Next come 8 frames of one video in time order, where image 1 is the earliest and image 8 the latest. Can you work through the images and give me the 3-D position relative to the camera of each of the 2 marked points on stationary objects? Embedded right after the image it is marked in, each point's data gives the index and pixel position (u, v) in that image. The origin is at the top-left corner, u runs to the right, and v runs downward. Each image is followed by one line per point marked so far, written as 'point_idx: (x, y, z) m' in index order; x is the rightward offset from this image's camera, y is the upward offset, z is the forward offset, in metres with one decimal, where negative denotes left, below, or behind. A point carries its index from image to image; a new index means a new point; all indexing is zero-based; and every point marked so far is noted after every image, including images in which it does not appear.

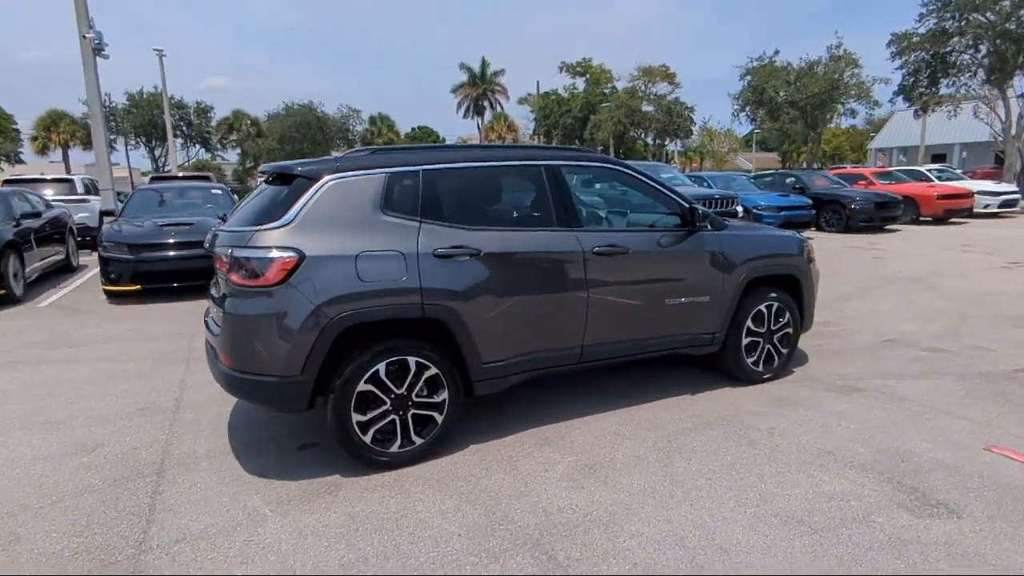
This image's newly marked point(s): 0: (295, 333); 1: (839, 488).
0: (-1.4, -0.3, +4.0) m
1: (+2.1, -1.3, +3.9) m
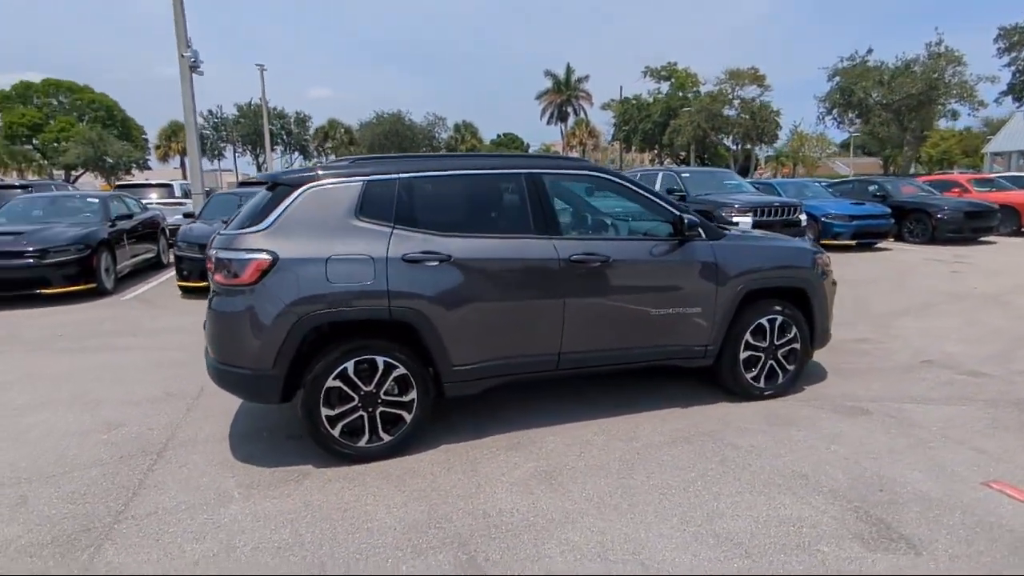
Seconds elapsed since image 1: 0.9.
0: (-1.7, -0.3, +4.3) m
1: (+1.7, -1.4, +3.7) m
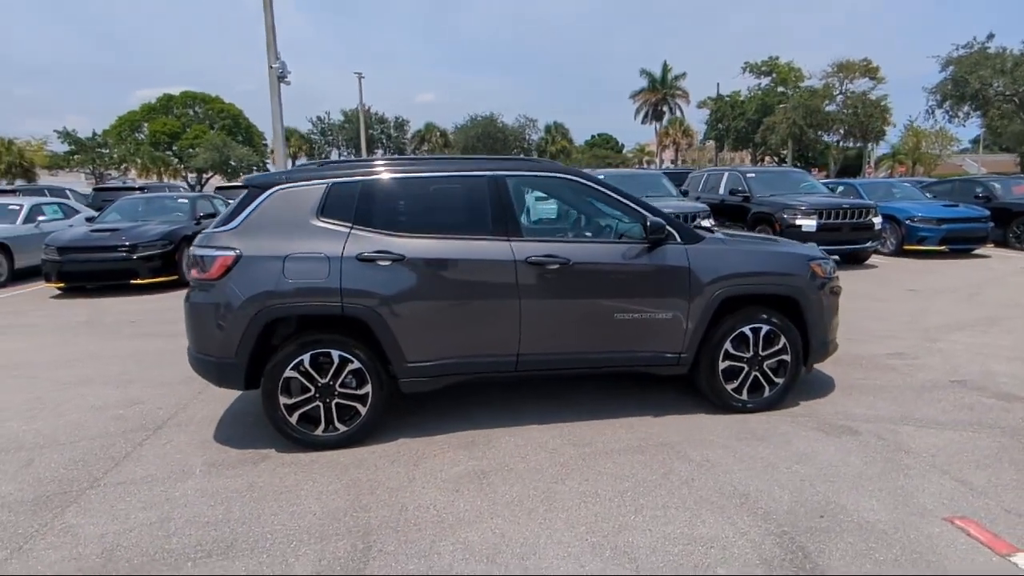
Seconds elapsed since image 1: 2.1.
0: (-2.1, -0.3, +4.6) m
1: (+1.2, -1.4, +3.5) m
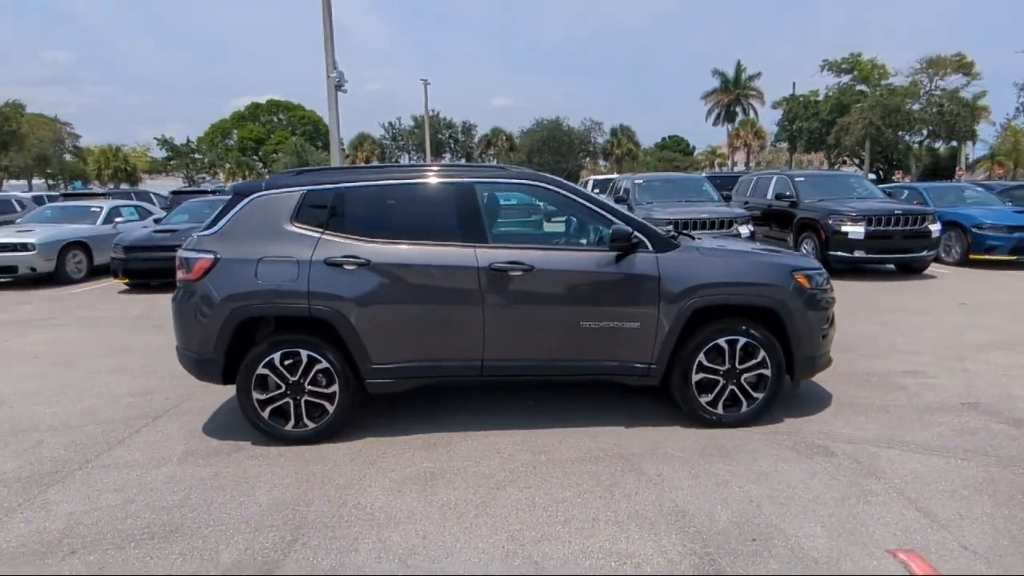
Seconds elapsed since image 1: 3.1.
0: (-2.5, -0.3, +4.9) m
1: (+0.7, -1.5, +3.5) m
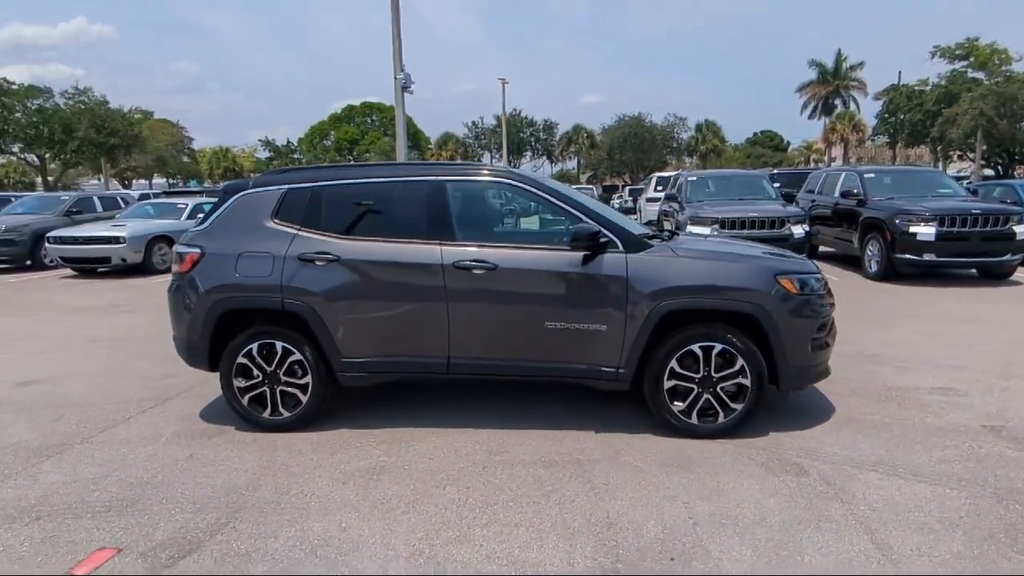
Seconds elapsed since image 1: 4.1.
0: (-2.7, -0.2, +5.2) m
1: (+0.2, -1.5, +3.4) m
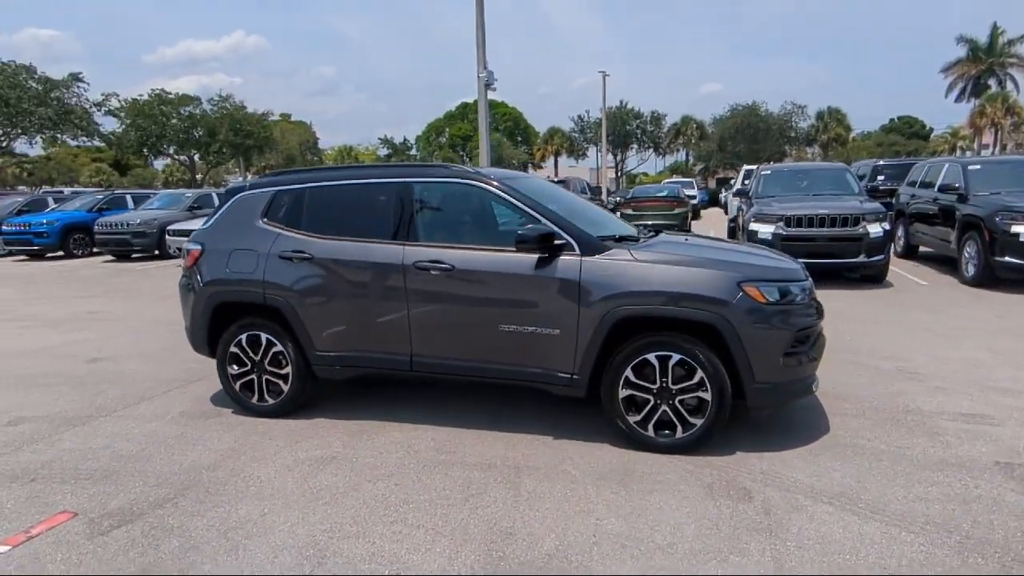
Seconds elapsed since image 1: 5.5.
0: (-3.0, -0.1, +5.7) m
1: (-0.5, -1.5, +3.4) m
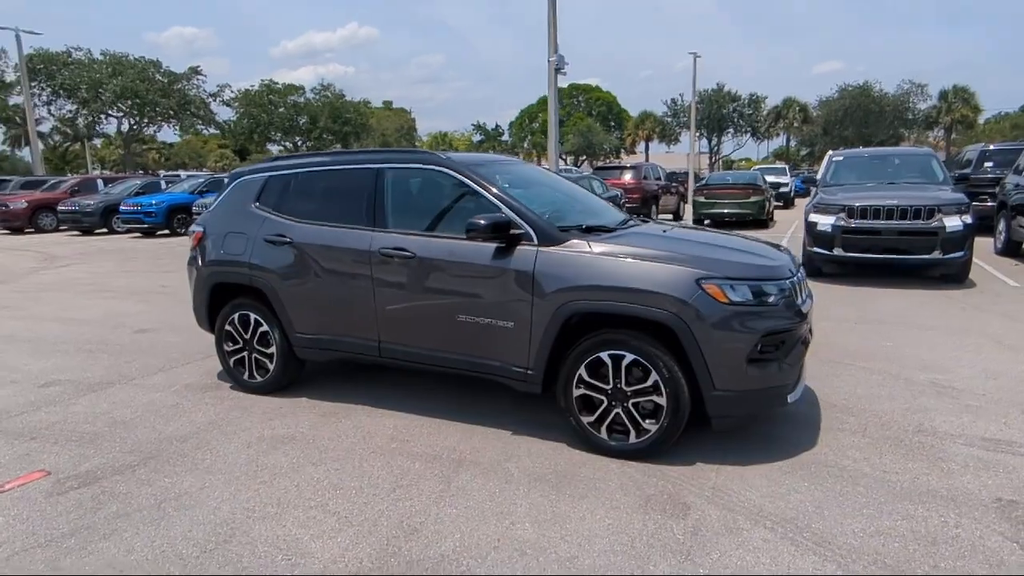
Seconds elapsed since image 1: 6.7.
0: (-3.1, +0.1, +6.0) m
1: (-1.1, -1.4, +3.4) m
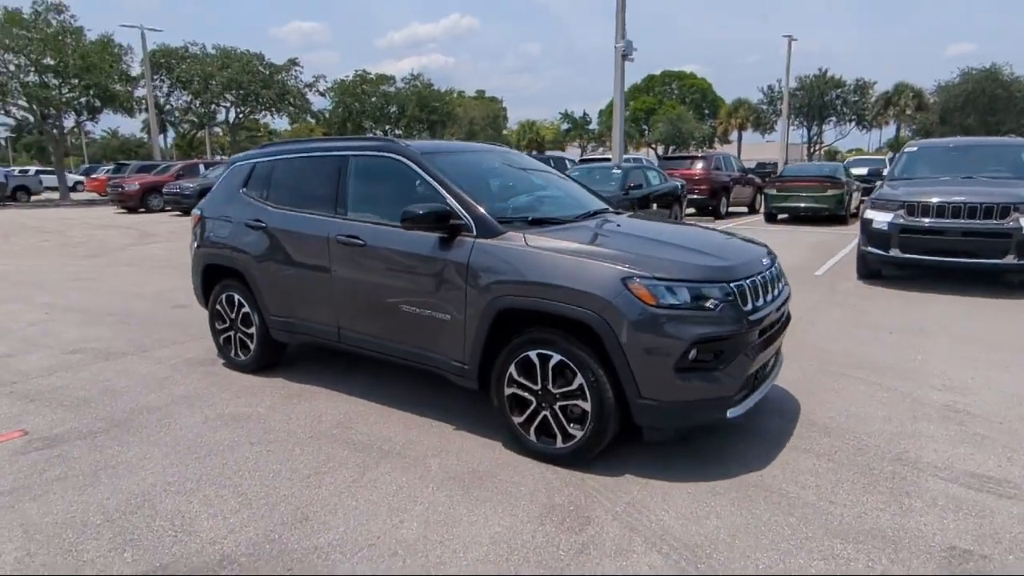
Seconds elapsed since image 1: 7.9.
0: (-3.3, +0.3, +6.3) m
1: (-1.7, -1.4, +3.4) m
